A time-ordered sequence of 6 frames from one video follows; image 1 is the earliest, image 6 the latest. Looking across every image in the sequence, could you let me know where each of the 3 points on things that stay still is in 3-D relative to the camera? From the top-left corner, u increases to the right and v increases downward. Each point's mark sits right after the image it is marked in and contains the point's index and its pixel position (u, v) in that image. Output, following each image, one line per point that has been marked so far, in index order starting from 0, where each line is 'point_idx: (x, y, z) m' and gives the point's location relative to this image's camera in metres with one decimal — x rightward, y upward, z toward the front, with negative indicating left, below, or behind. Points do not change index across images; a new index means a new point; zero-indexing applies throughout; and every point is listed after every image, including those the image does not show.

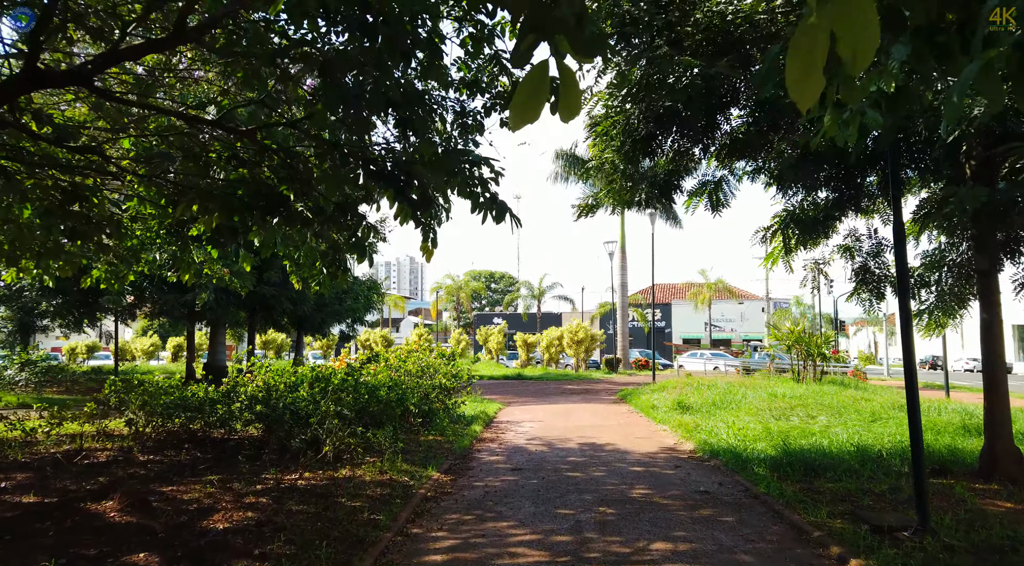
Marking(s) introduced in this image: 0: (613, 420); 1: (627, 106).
0: (+1.6, -2.2, +14.6) m
1: (+1.2, +1.8, +9.3) m
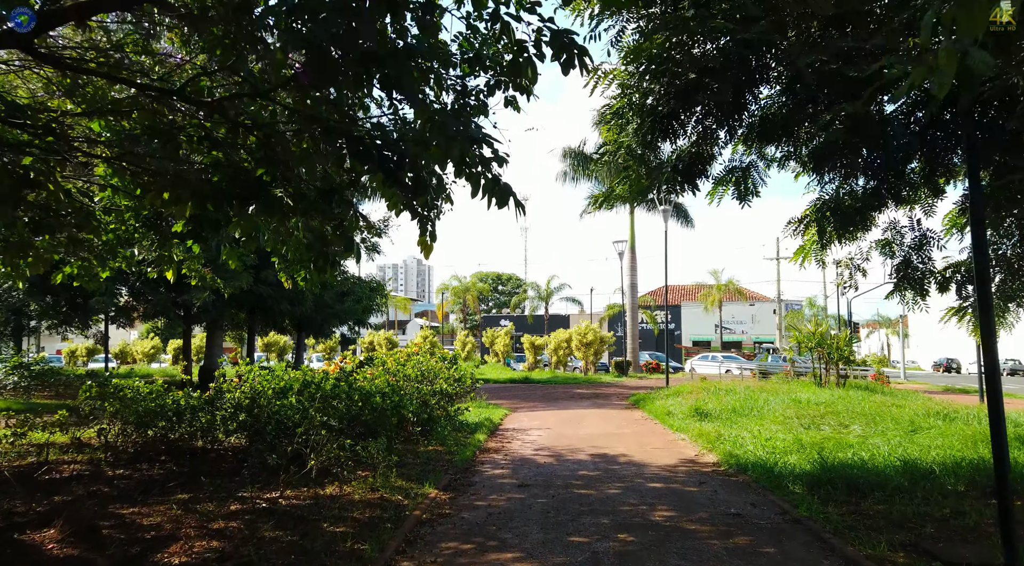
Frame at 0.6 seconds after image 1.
0: (+1.7, -2.2, +13.6) m
1: (+1.2, +1.9, +8.4) m
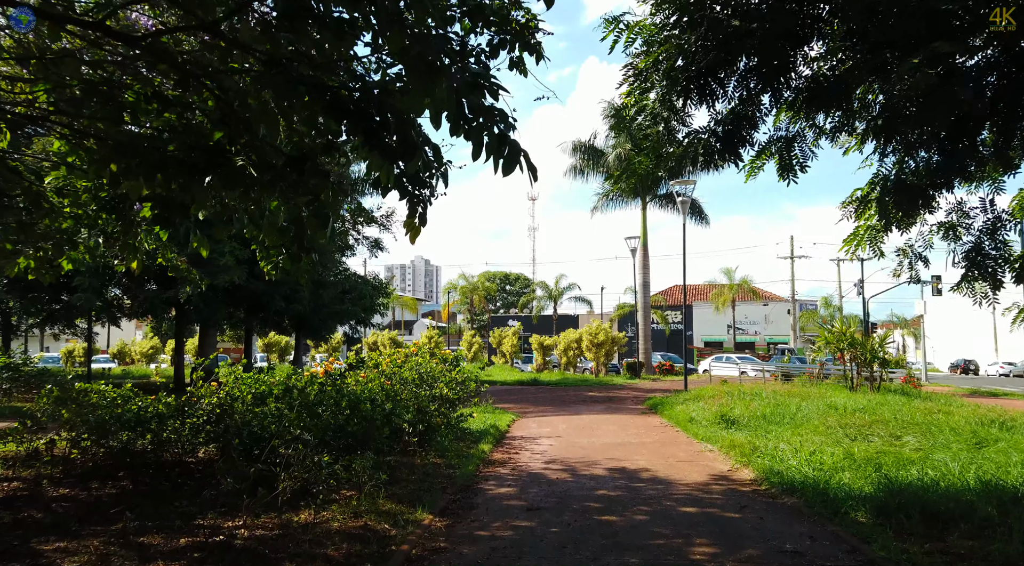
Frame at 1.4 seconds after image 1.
0: (+1.8, -2.1, +12.4) m
1: (+1.3, +2.0, +7.1) m
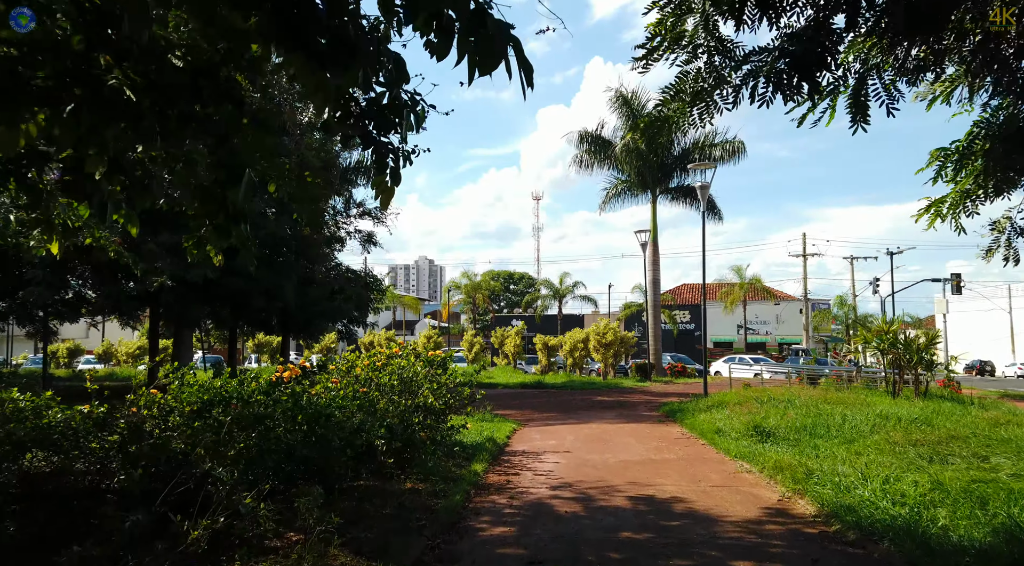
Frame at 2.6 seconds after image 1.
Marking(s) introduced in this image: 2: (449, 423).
0: (+1.8, -2.0, +10.6) m
1: (+1.3, +2.1, +5.3) m
2: (-0.7, -1.6, +10.3) m
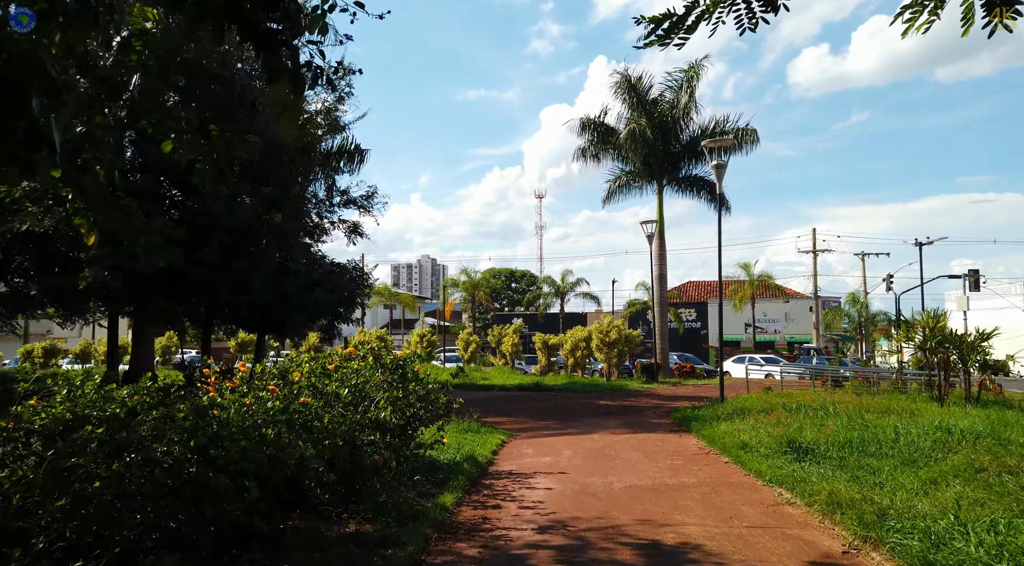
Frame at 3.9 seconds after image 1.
0: (+1.7, -1.9, +8.7) m
1: (+1.1, +2.2, +3.4) m
2: (-0.9, -1.5, +8.4) m
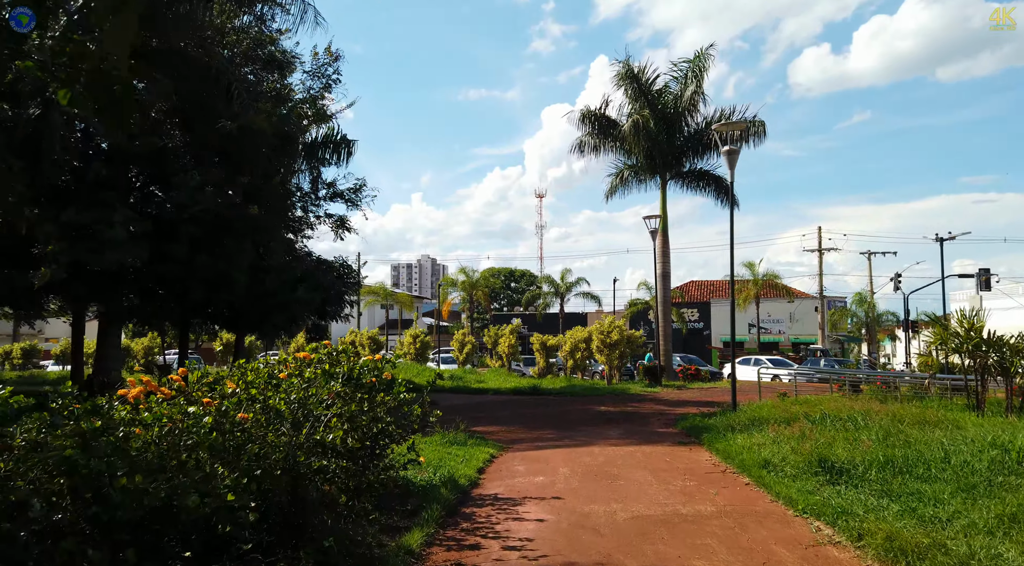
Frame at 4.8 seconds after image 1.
0: (+1.6, -1.8, +7.4) m
1: (+1.0, +2.3, +2.1) m
2: (-1.0, -1.4, +7.1) m
